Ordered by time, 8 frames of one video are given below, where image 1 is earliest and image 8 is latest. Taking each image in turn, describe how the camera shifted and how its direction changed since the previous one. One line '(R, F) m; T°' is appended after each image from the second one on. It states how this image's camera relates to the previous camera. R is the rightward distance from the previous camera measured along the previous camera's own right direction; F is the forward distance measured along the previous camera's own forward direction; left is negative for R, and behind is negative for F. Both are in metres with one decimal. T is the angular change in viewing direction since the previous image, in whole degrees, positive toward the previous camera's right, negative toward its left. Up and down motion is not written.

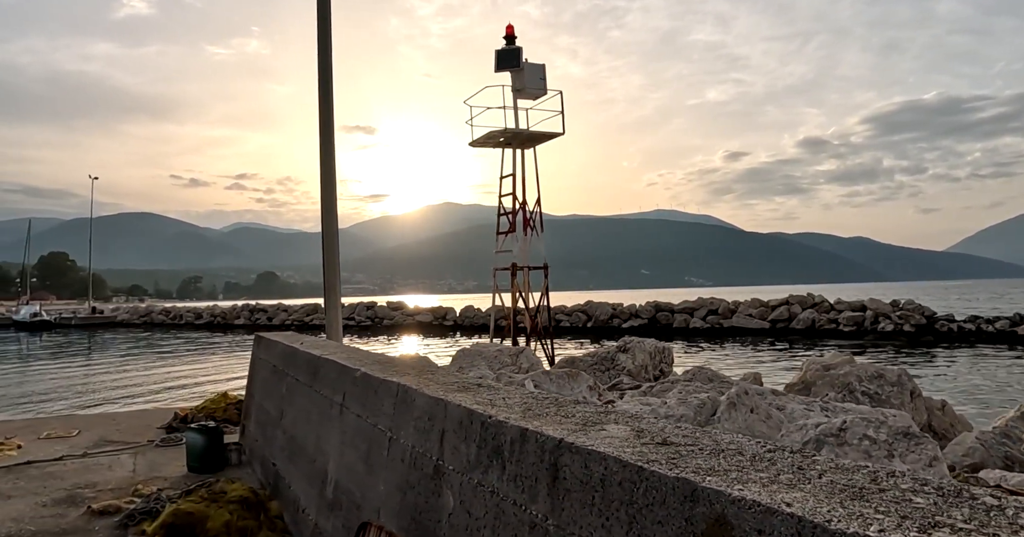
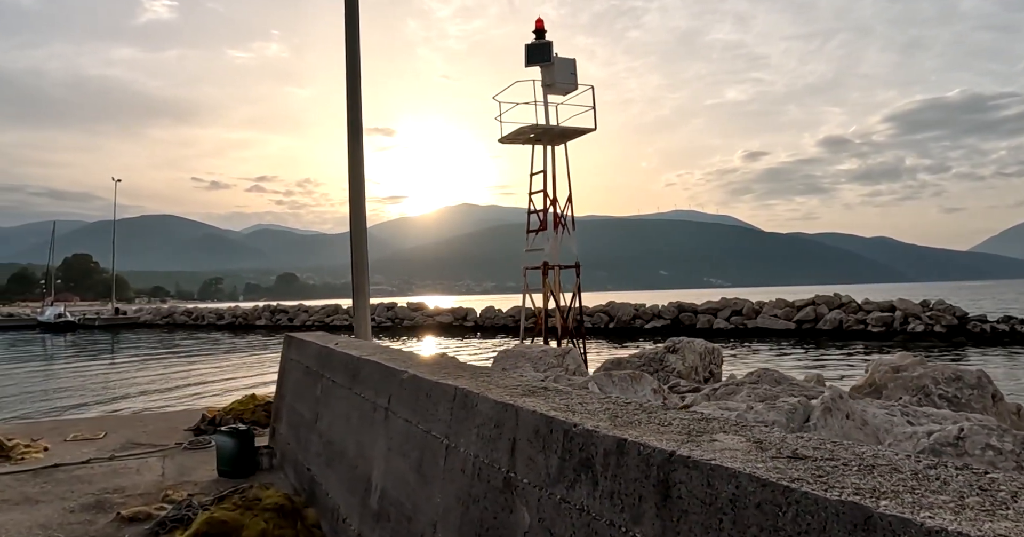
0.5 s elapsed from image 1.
(-0.3, +0.3) m; -1°
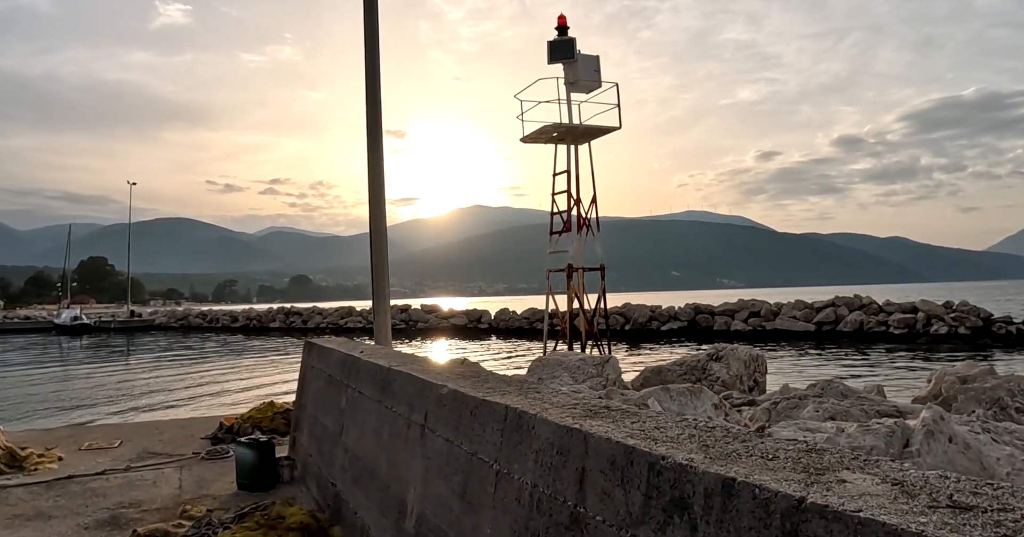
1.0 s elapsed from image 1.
(-0.2, +0.3) m; -1°
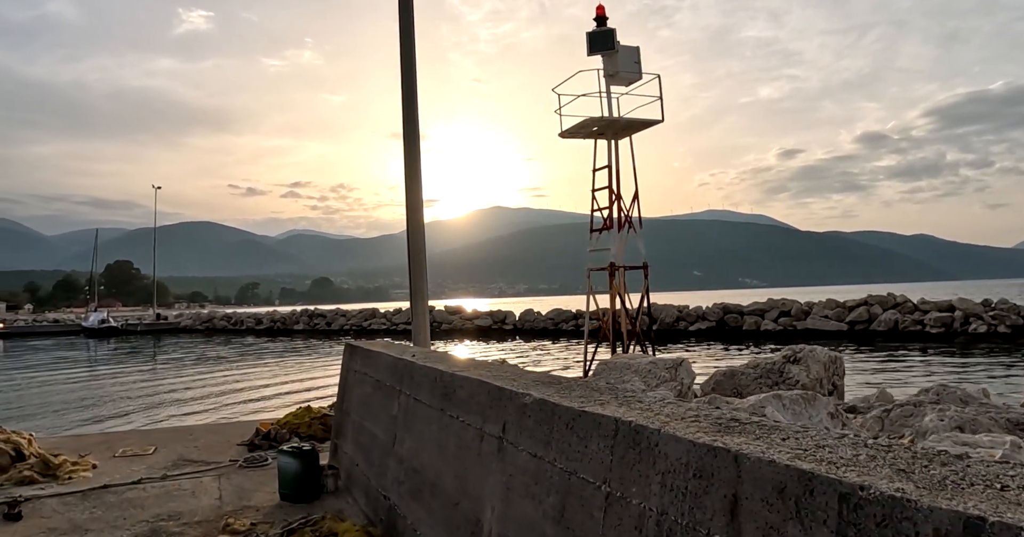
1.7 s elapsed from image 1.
(-0.3, +0.4) m; -2°
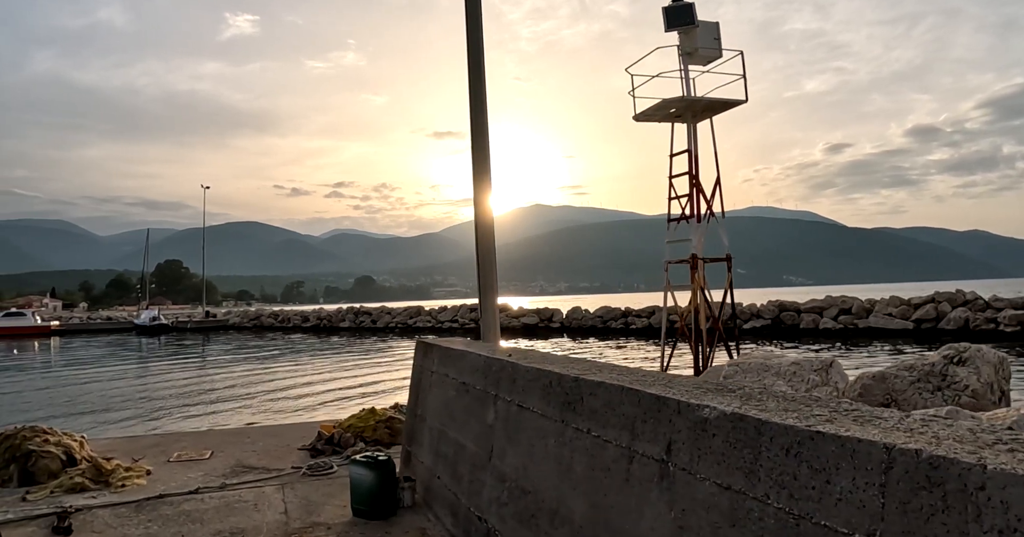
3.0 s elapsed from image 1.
(-0.5, +0.8) m; -3°
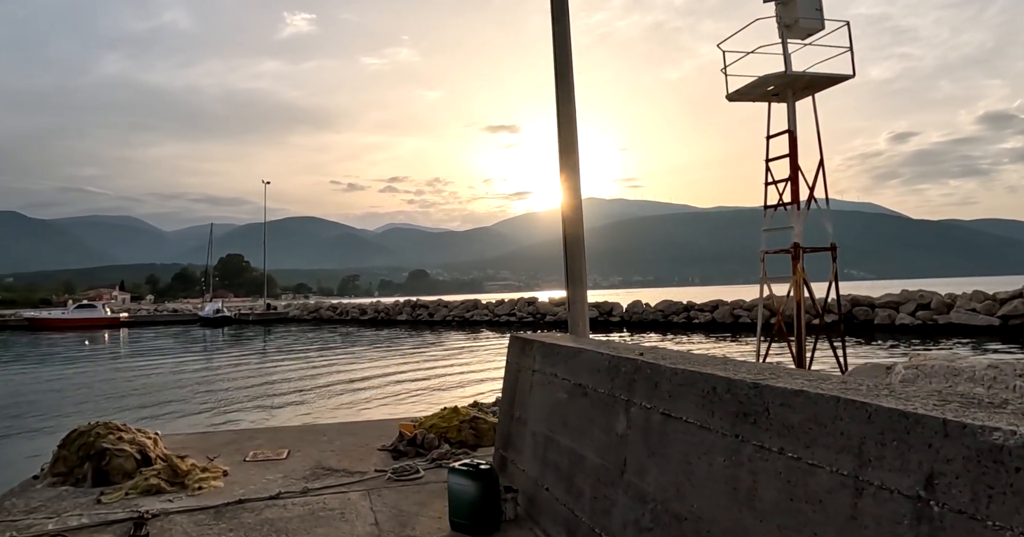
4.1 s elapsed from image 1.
(-0.5, +0.6) m; -4°
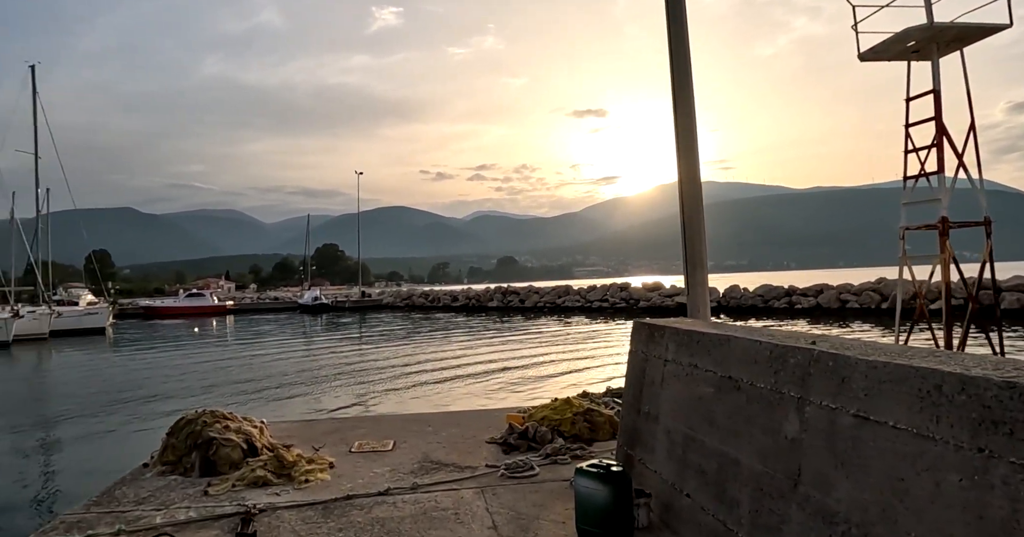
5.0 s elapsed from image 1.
(-0.3, +0.6) m; -7°
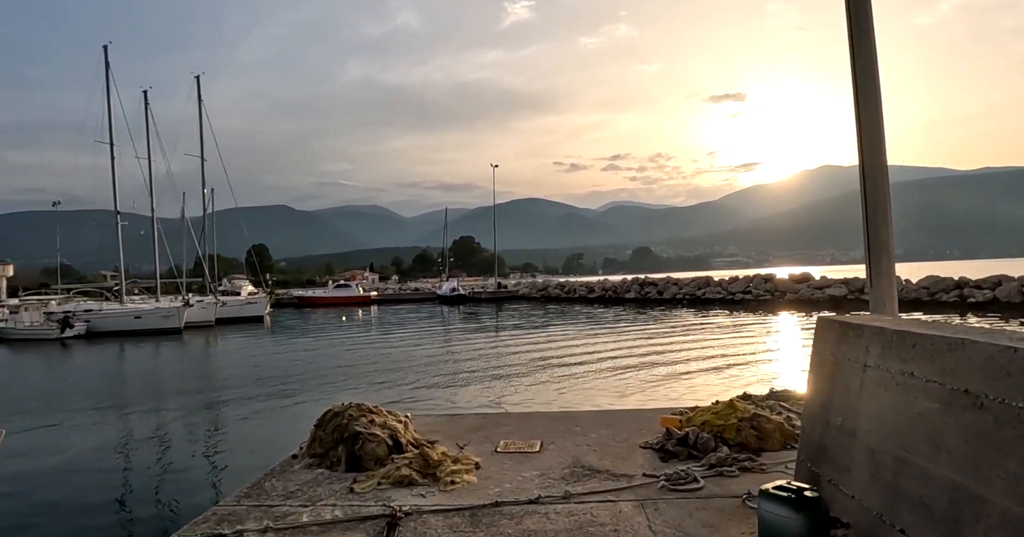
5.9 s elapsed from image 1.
(-0.2, +0.5) m; -11°
